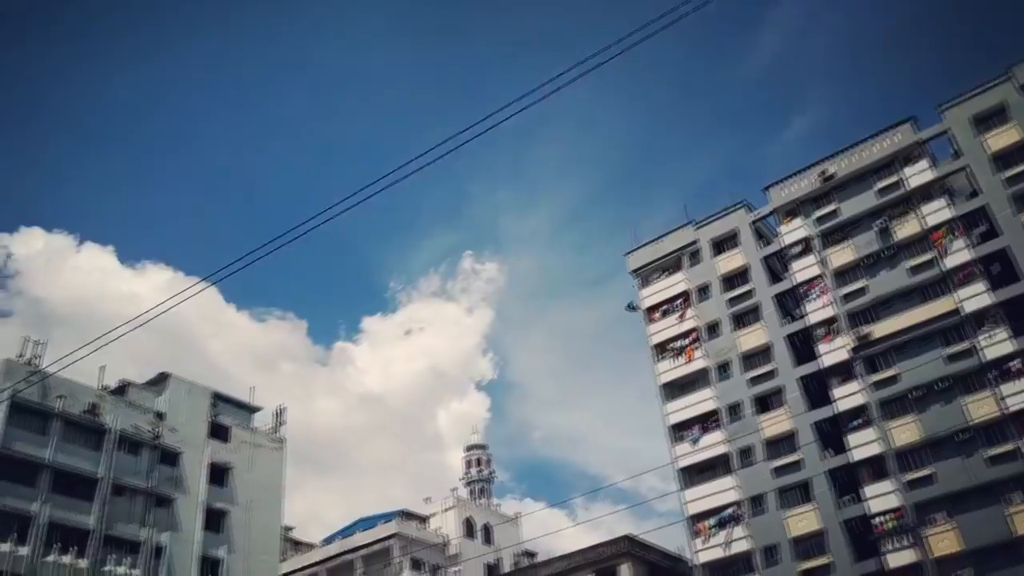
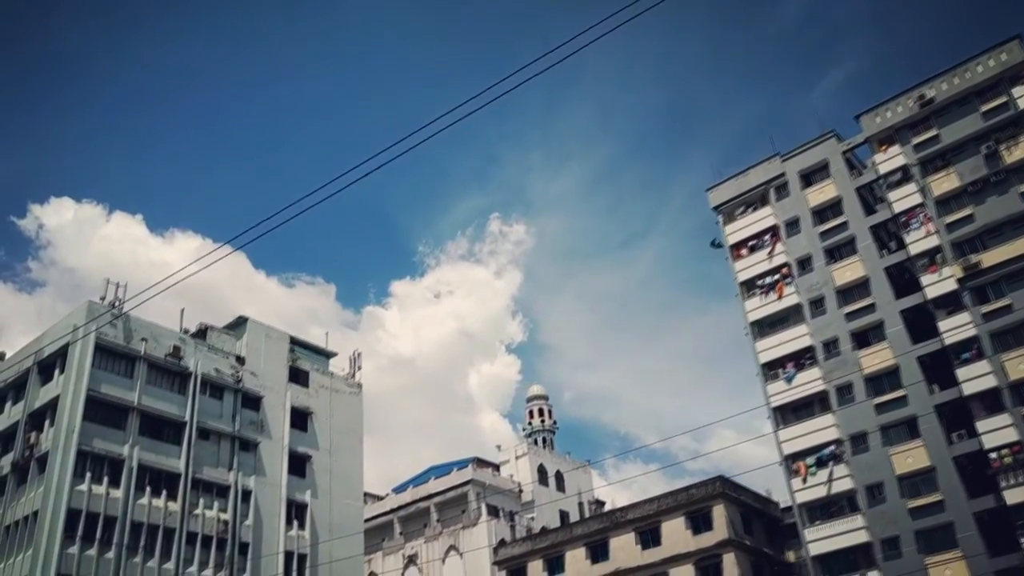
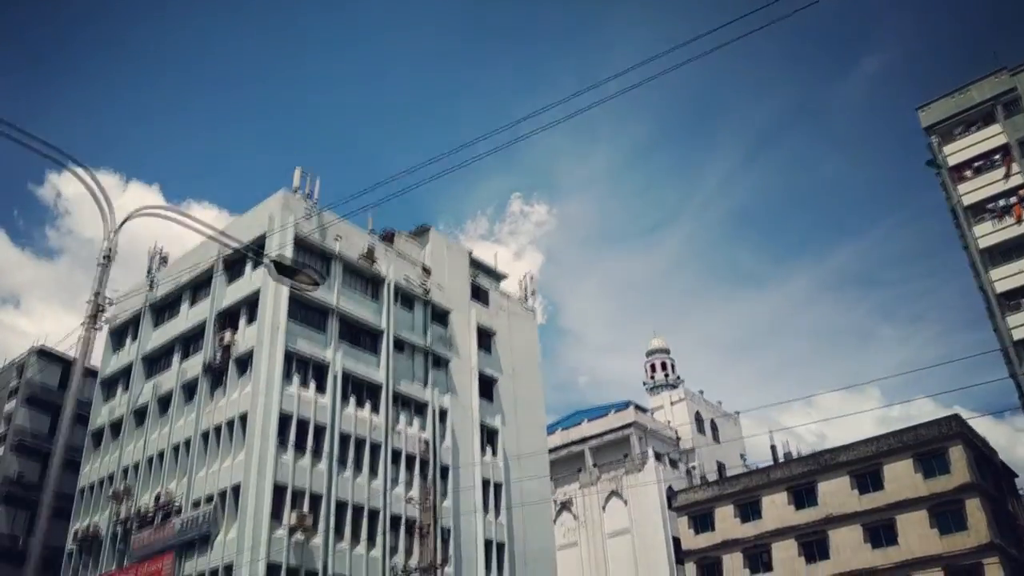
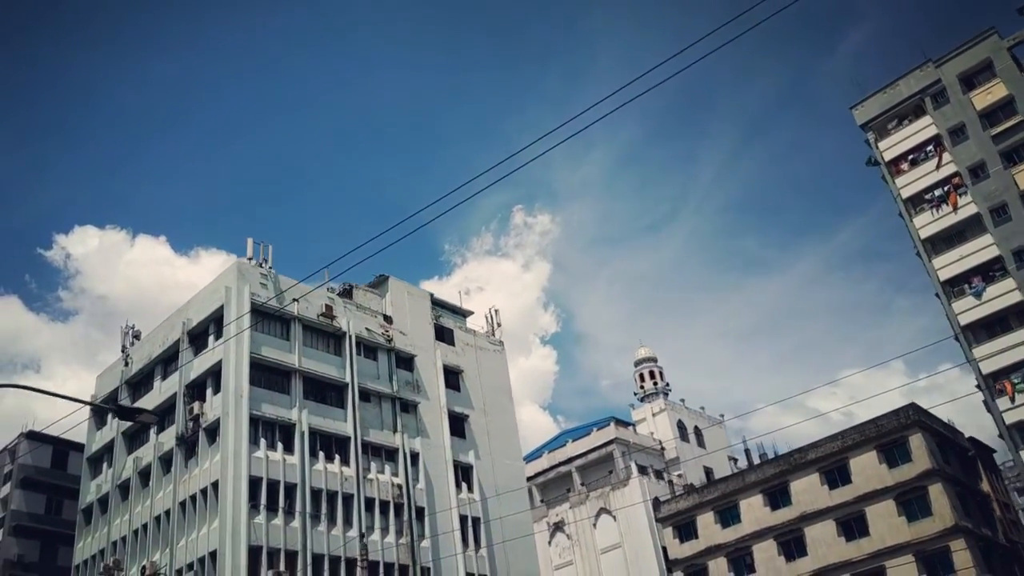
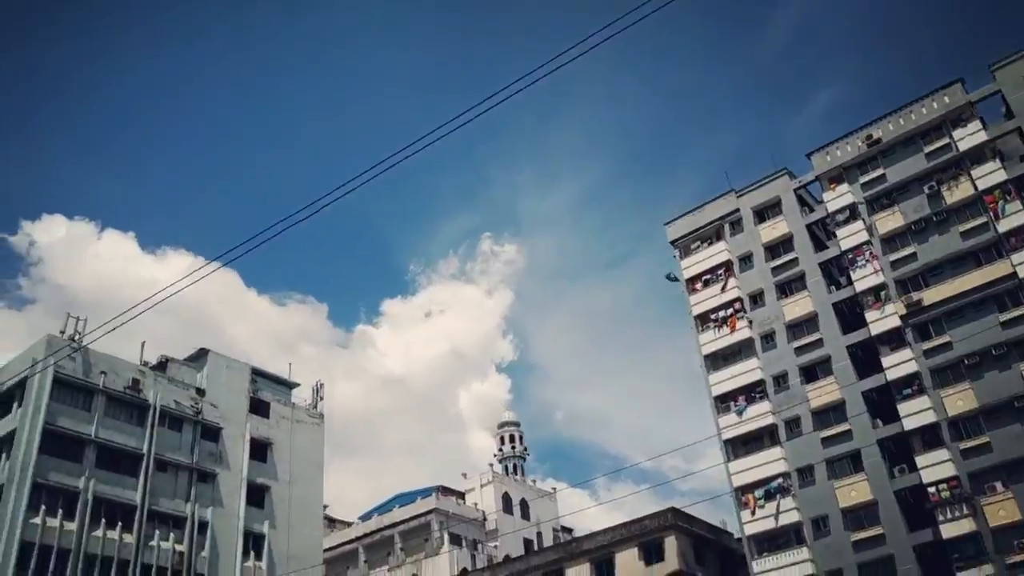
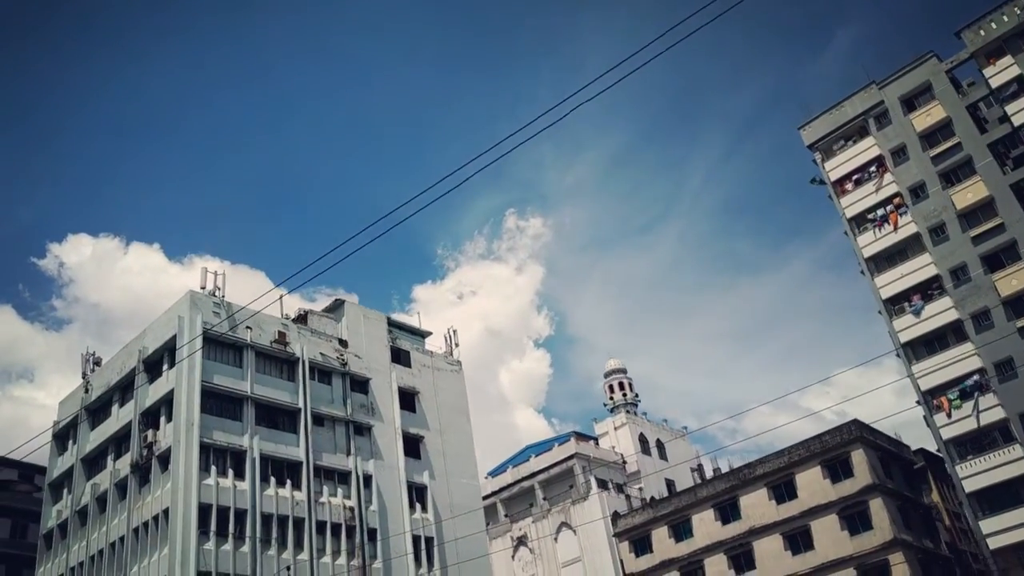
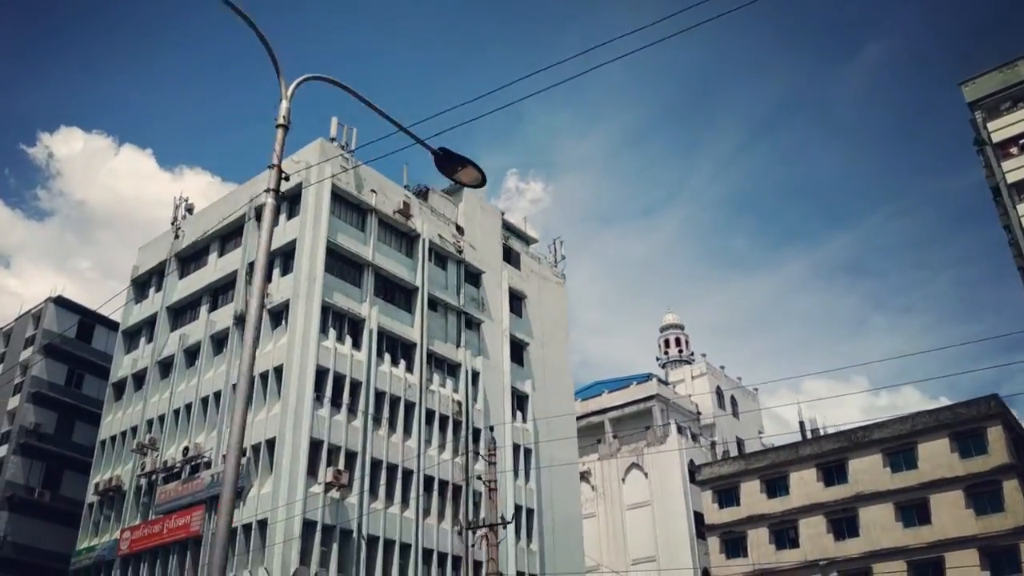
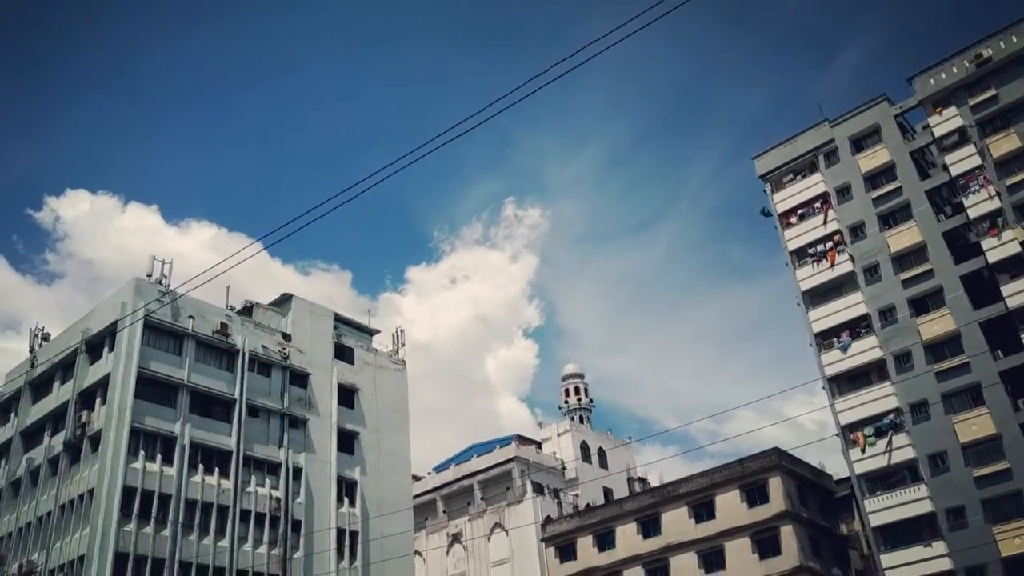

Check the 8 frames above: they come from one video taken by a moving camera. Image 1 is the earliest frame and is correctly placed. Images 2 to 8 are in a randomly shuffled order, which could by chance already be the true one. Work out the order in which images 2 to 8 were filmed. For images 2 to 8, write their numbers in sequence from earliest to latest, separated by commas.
5, 2, 8, 6, 4, 3, 7
